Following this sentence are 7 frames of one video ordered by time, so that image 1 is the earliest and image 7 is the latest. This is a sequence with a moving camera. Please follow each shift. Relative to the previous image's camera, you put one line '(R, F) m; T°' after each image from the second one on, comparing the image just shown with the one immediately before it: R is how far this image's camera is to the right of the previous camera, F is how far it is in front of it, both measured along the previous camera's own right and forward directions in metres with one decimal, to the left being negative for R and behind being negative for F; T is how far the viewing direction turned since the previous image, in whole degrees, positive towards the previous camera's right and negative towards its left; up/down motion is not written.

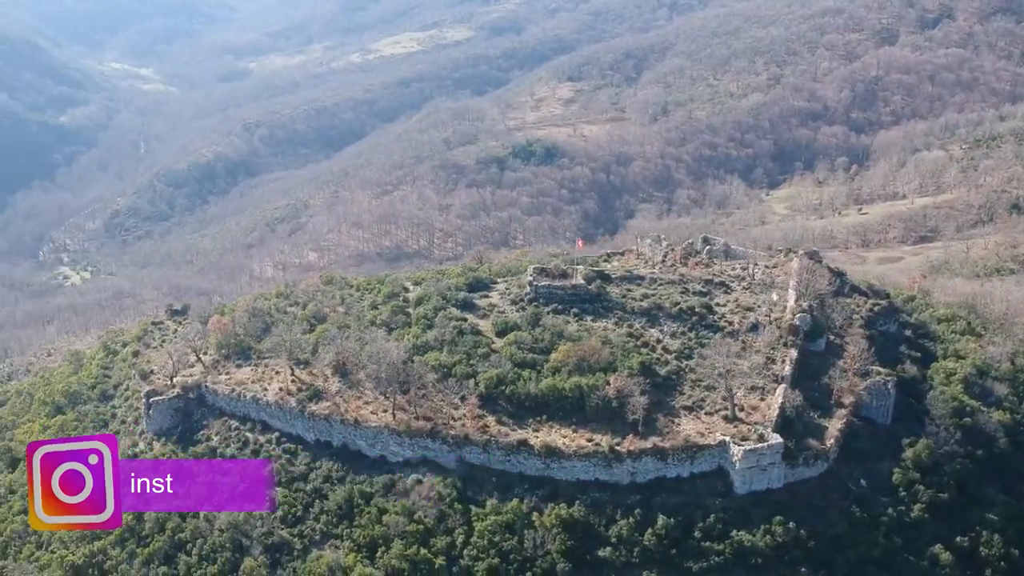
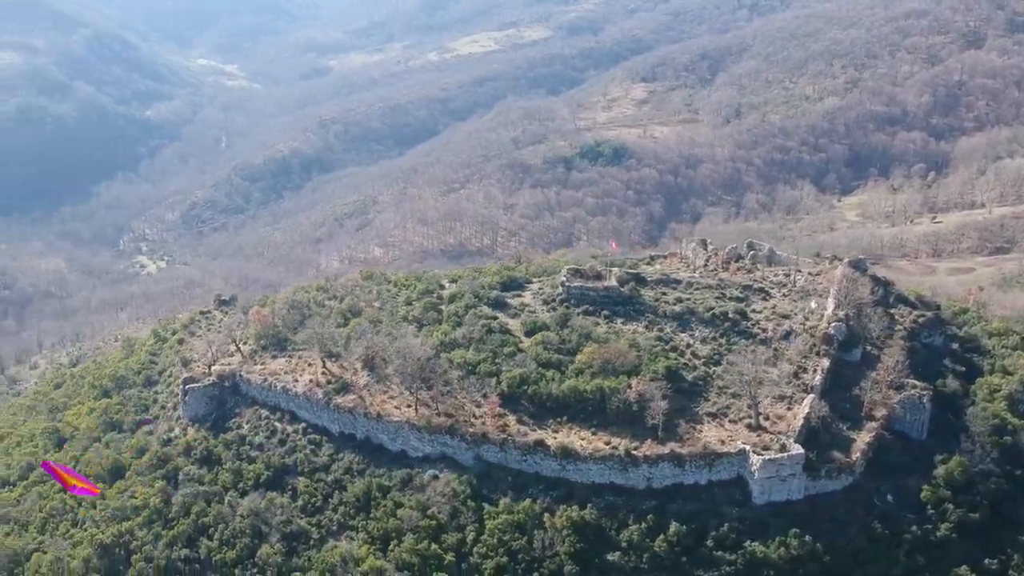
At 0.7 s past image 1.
(+1.1, 0.0) m; -4°
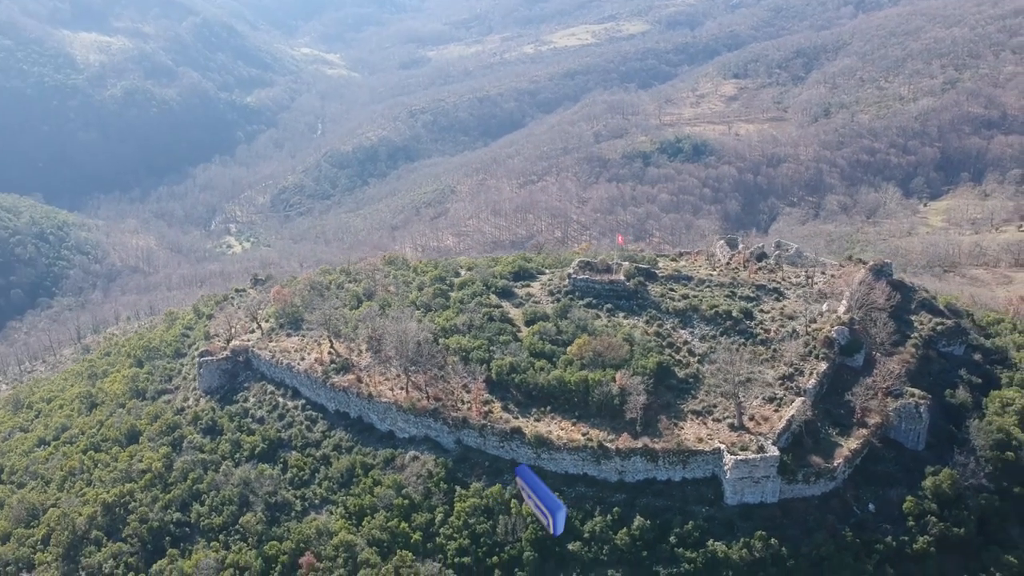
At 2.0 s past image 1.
(+2.4, -0.1) m; -6°
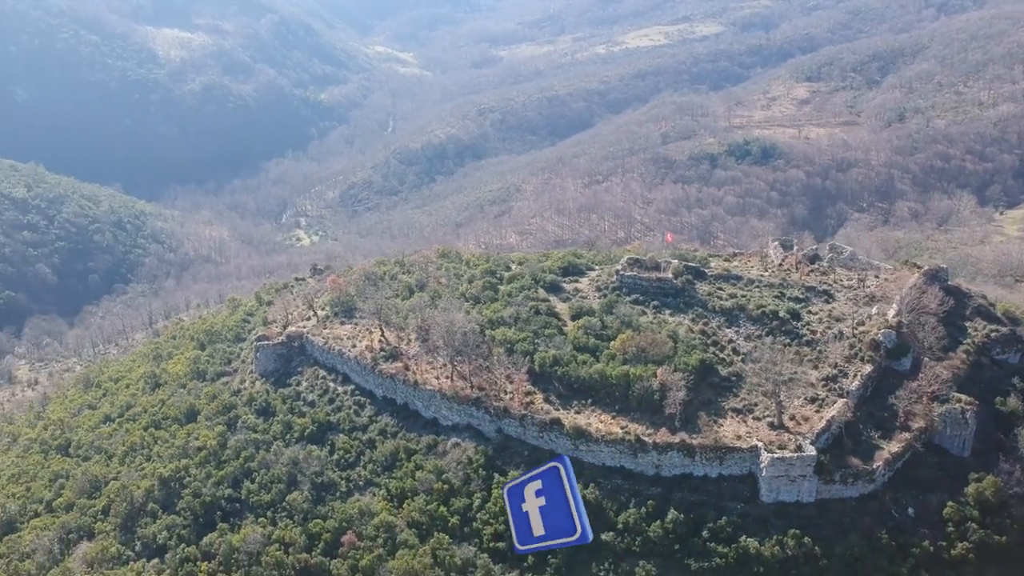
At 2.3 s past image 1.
(+0.5, -0.4) m; -4°
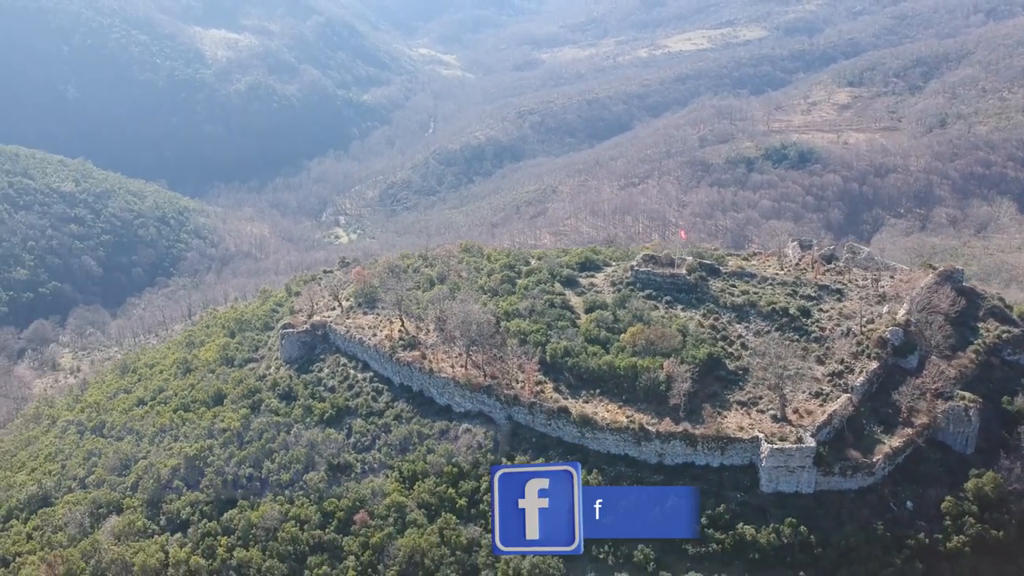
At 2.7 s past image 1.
(+0.7, -0.7) m; -2°
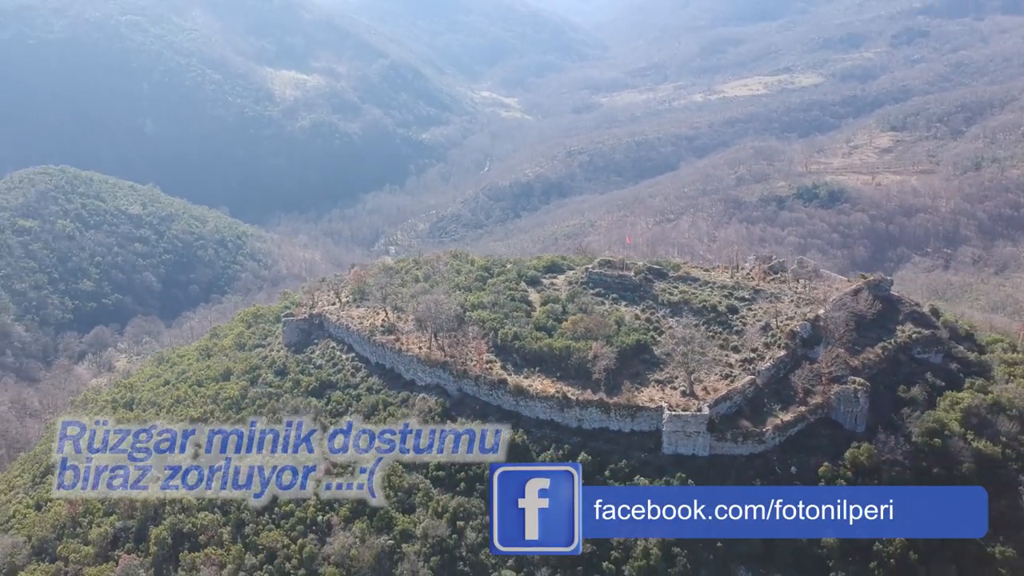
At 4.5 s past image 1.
(+3.1, -3.4) m; -4°
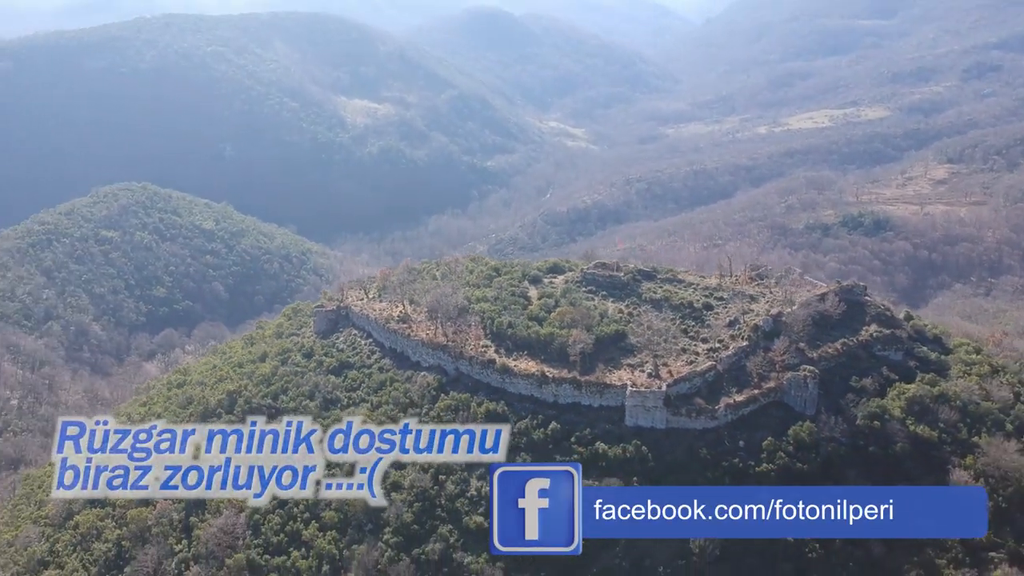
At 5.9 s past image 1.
(+2.5, -3.2) m; -4°
